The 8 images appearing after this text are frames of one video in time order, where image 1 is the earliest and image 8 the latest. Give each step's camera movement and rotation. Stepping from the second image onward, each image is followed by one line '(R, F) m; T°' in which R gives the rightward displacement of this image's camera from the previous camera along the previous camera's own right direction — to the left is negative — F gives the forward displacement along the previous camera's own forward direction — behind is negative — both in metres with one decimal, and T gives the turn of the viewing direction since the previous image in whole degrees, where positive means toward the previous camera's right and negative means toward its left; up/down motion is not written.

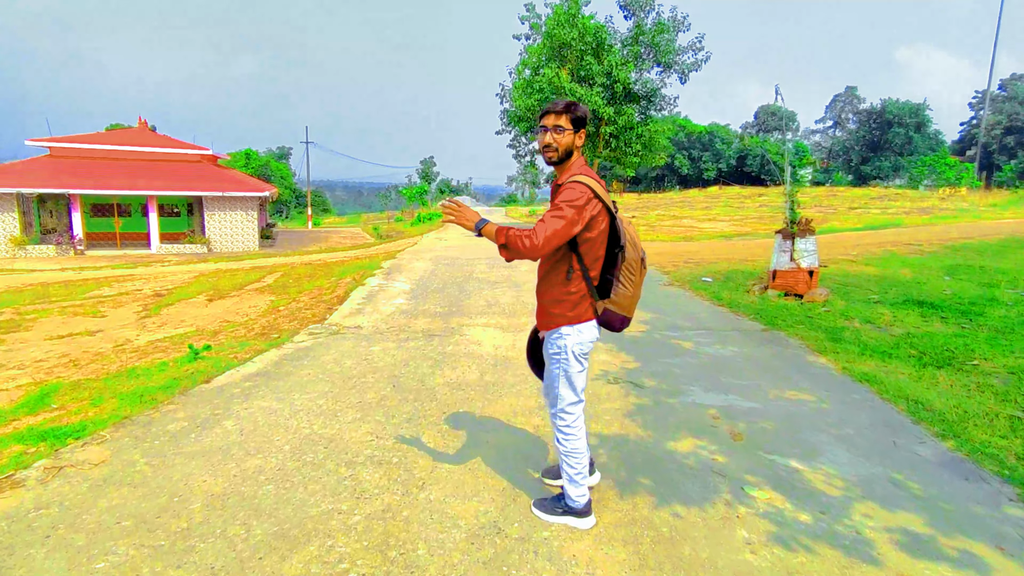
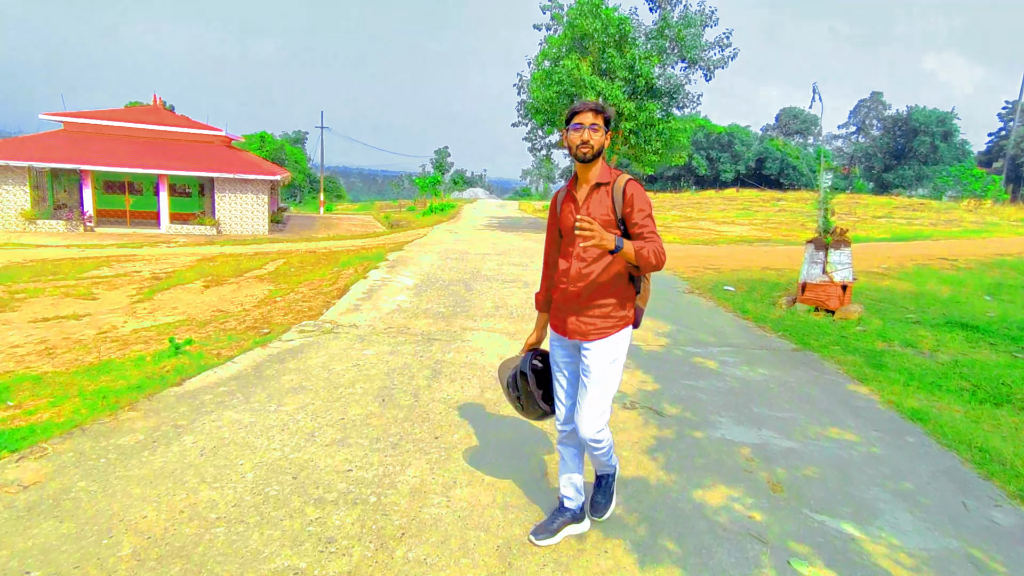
(0.0, +0.5) m; -1°
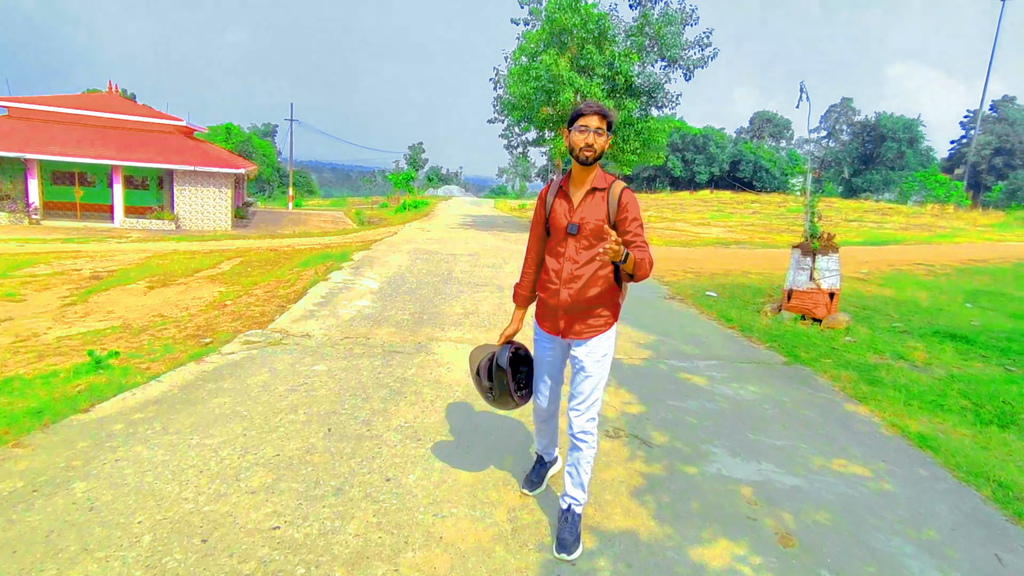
(0.0, +0.5) m; +3°
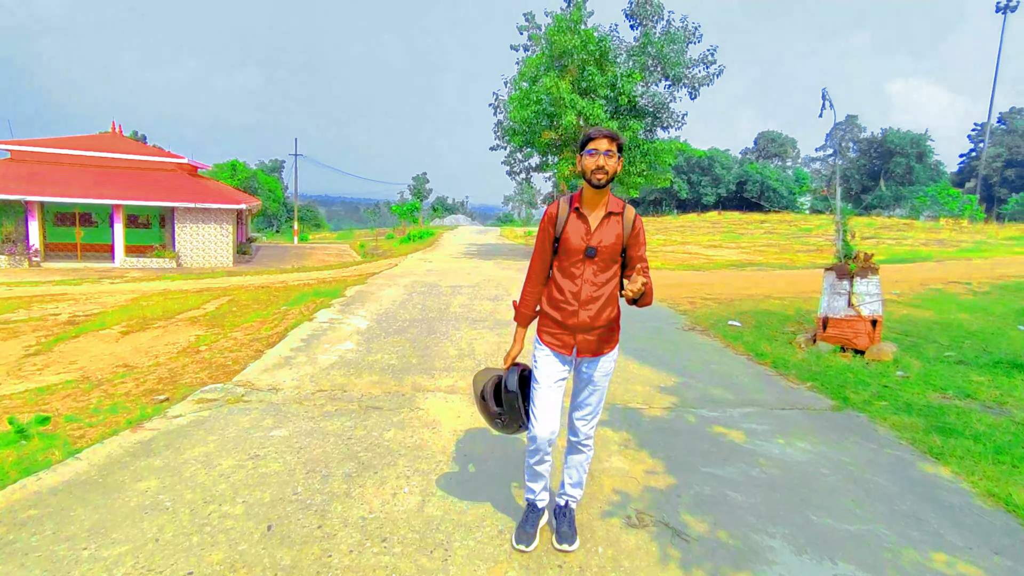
(+0.1, +0.7) m; -1°
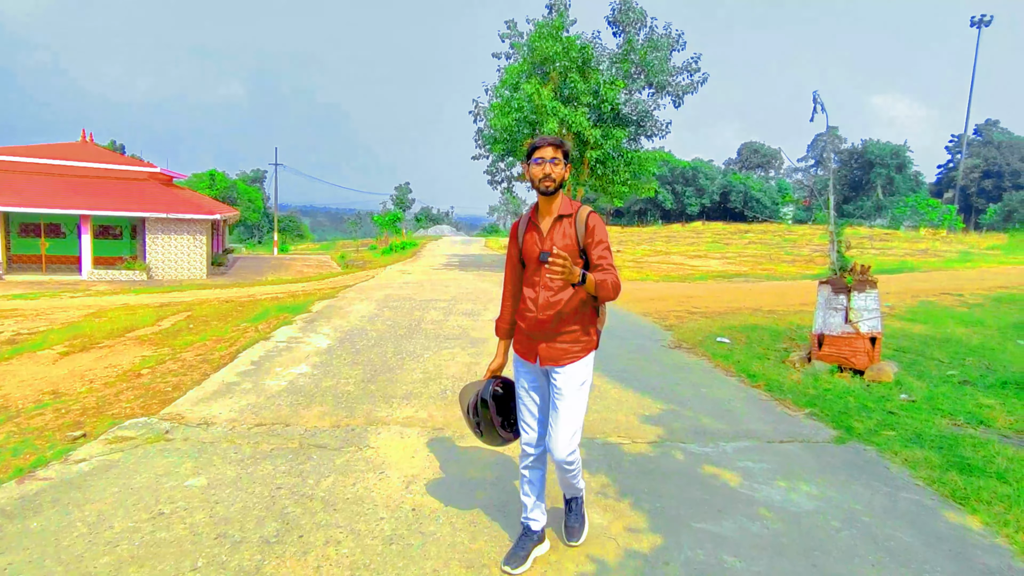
(+0.2, +0.5) m; +1°
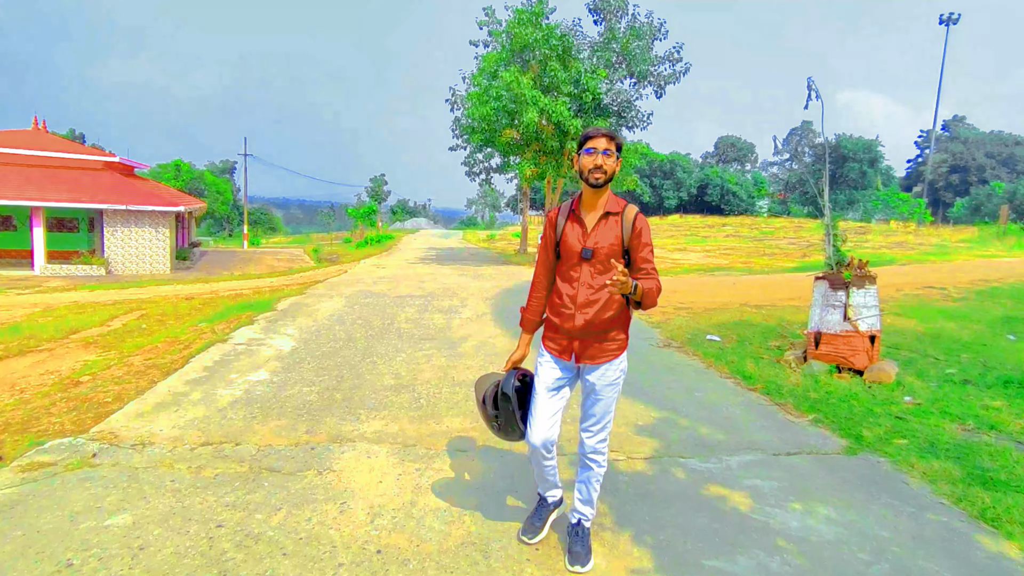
(0.0, +0.4) m; +2°
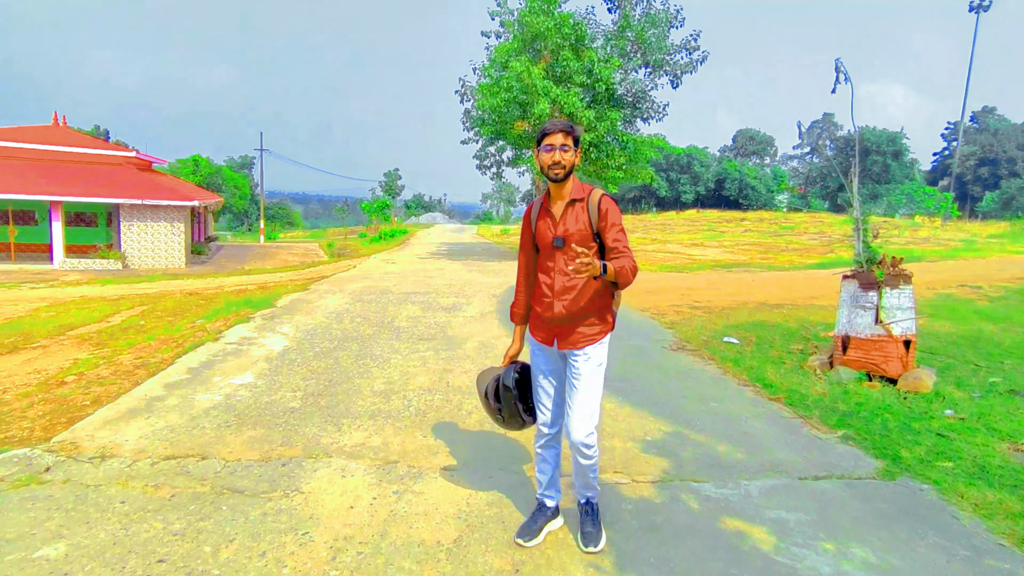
(+0.1, +0.4) m; -2°
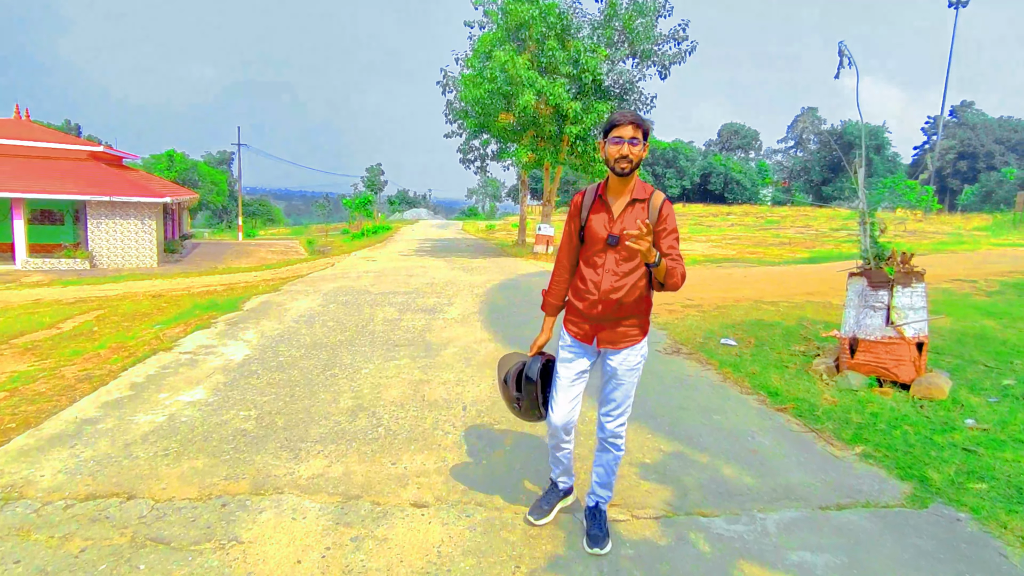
(0.0, +0.4) m; +1°
